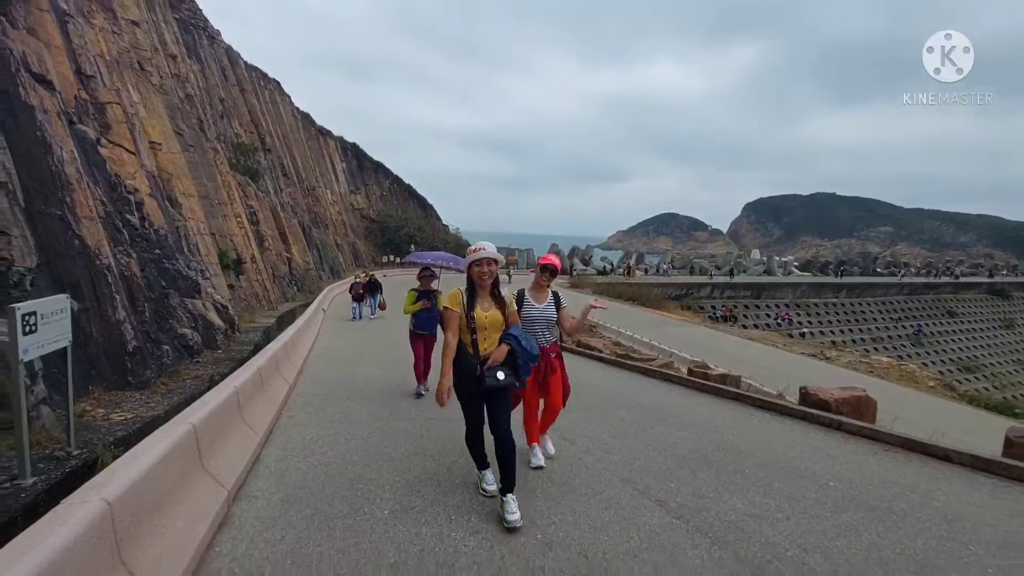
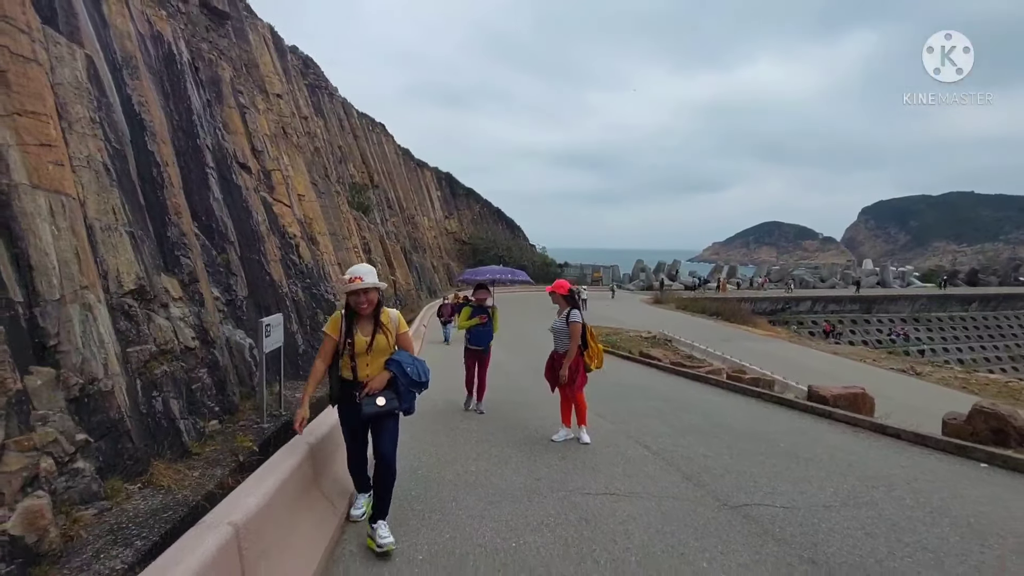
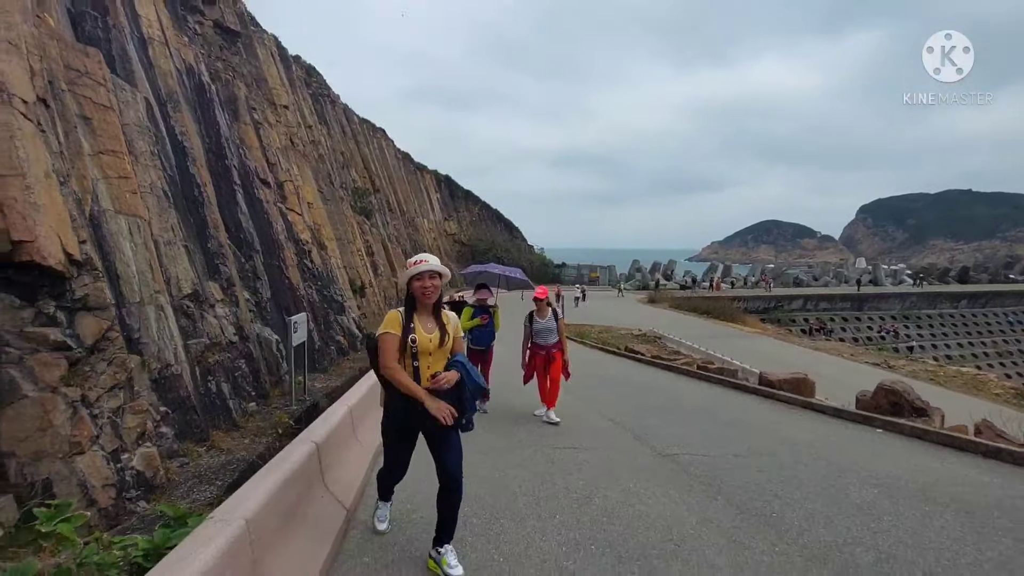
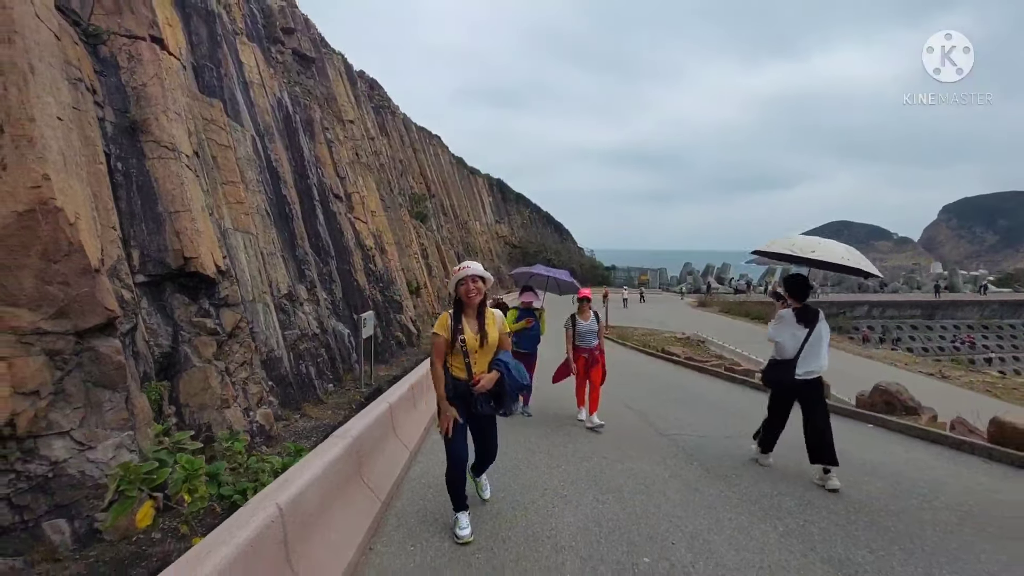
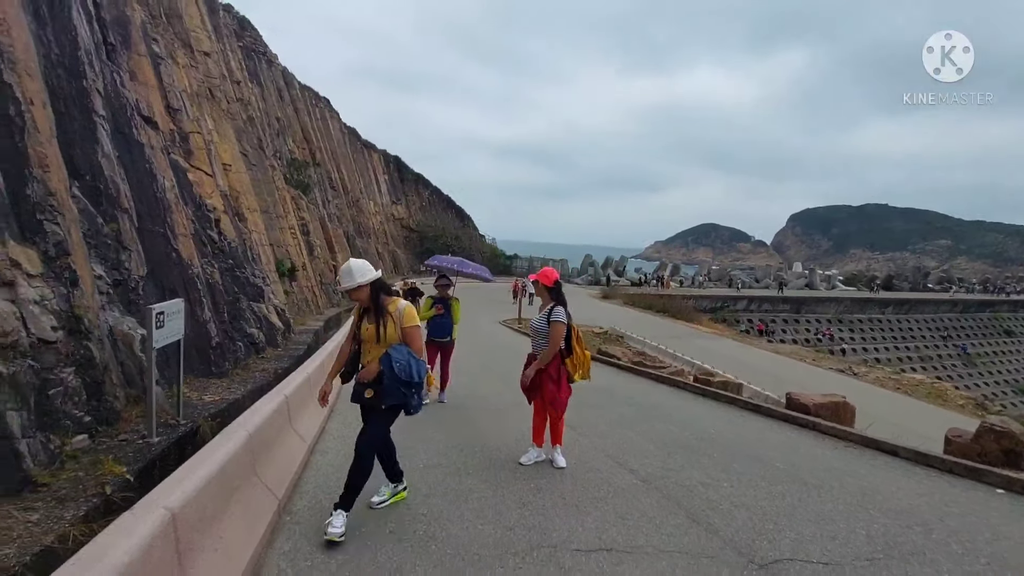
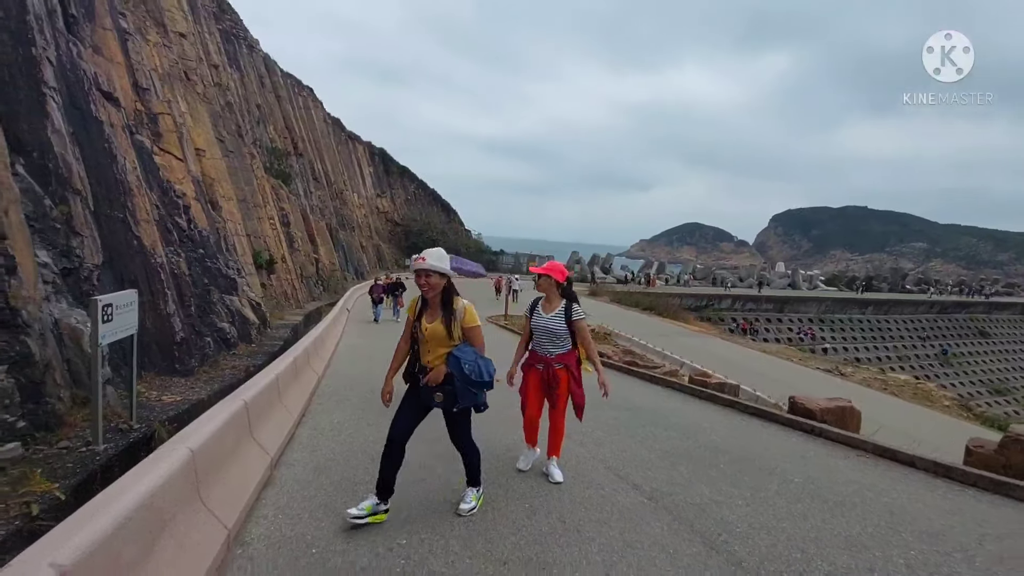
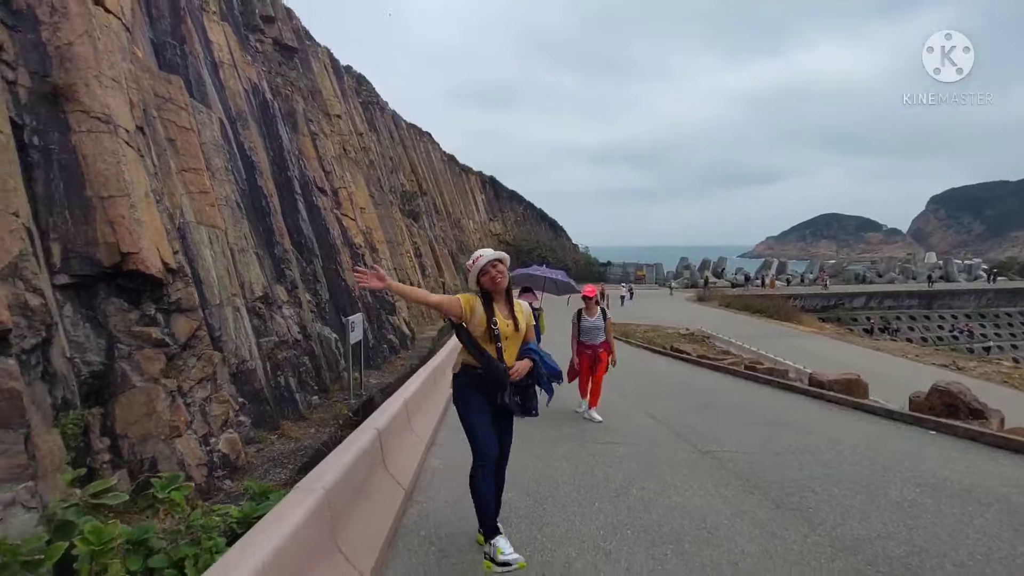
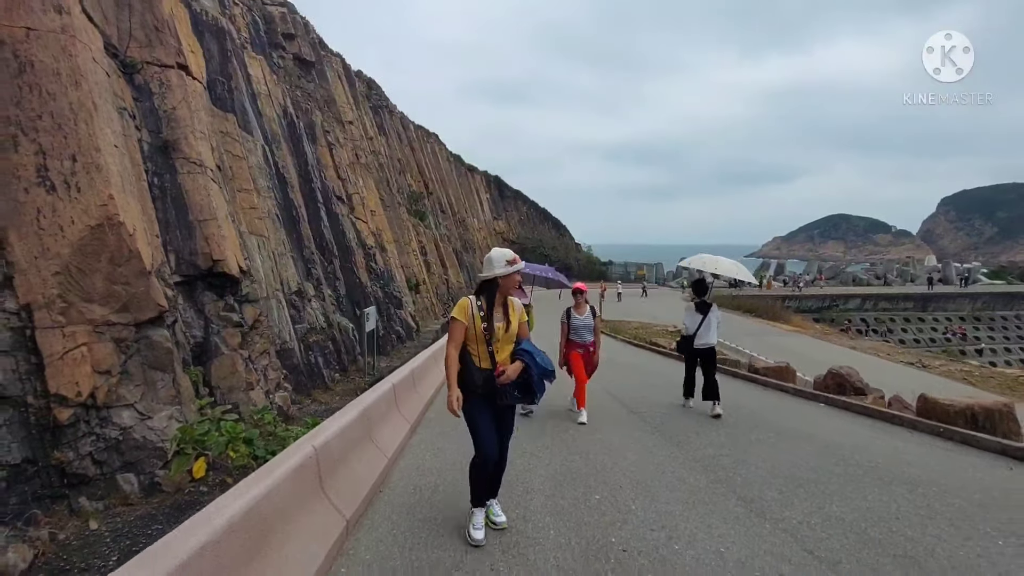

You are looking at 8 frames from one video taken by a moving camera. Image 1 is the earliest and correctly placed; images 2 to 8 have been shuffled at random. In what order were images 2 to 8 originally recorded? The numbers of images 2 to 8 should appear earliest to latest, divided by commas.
6, 5, 2, 3, 7, 4, 8
